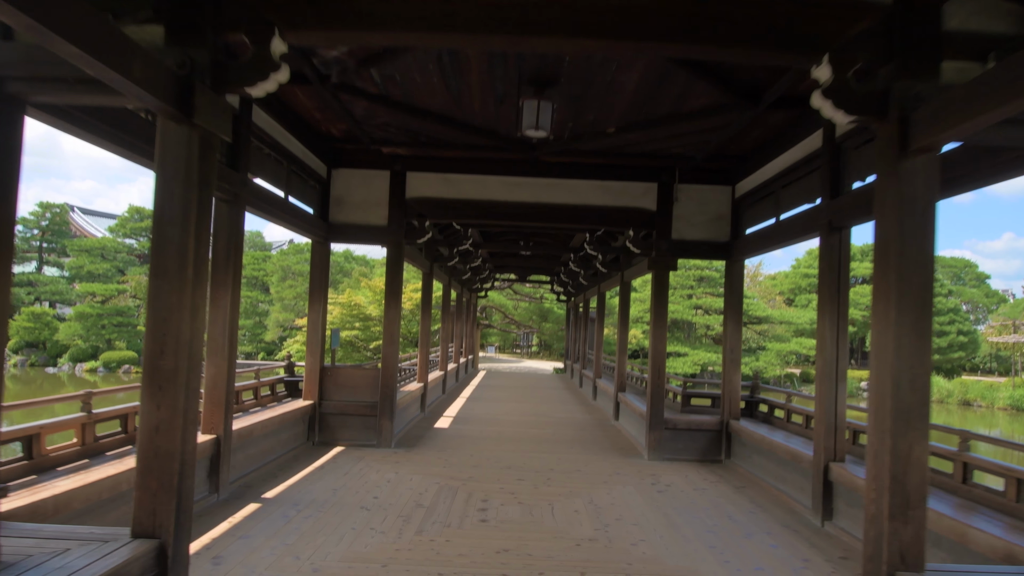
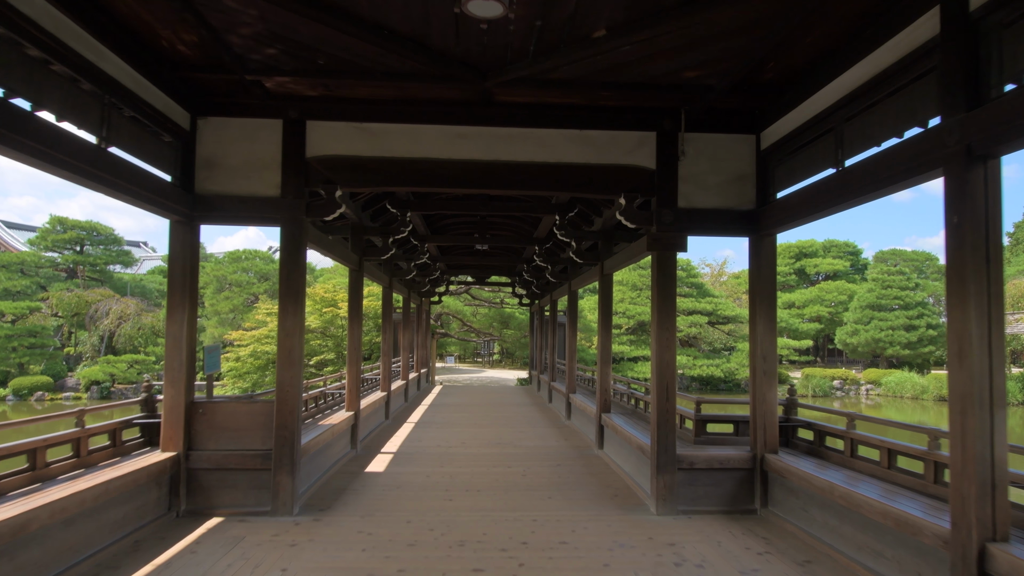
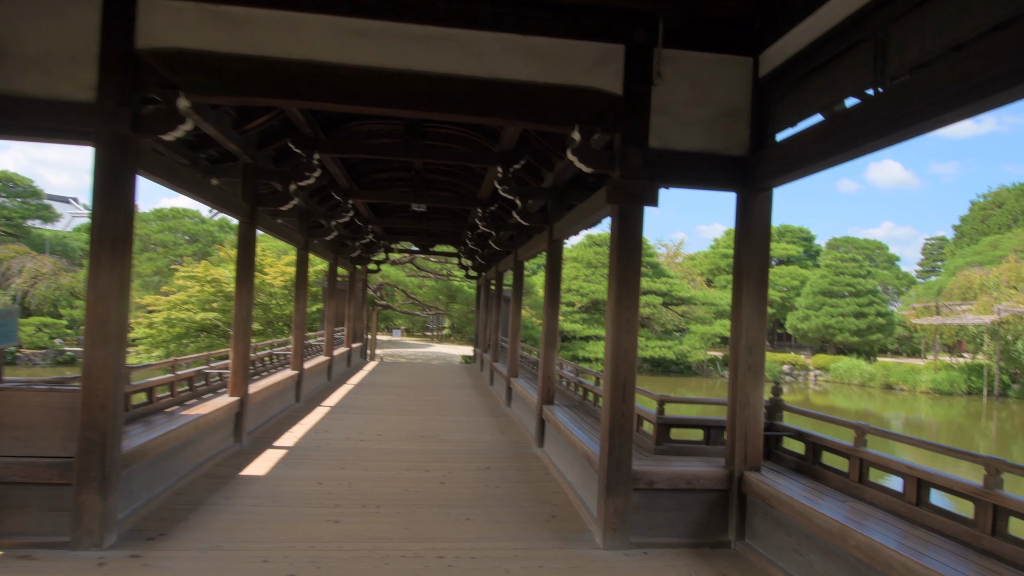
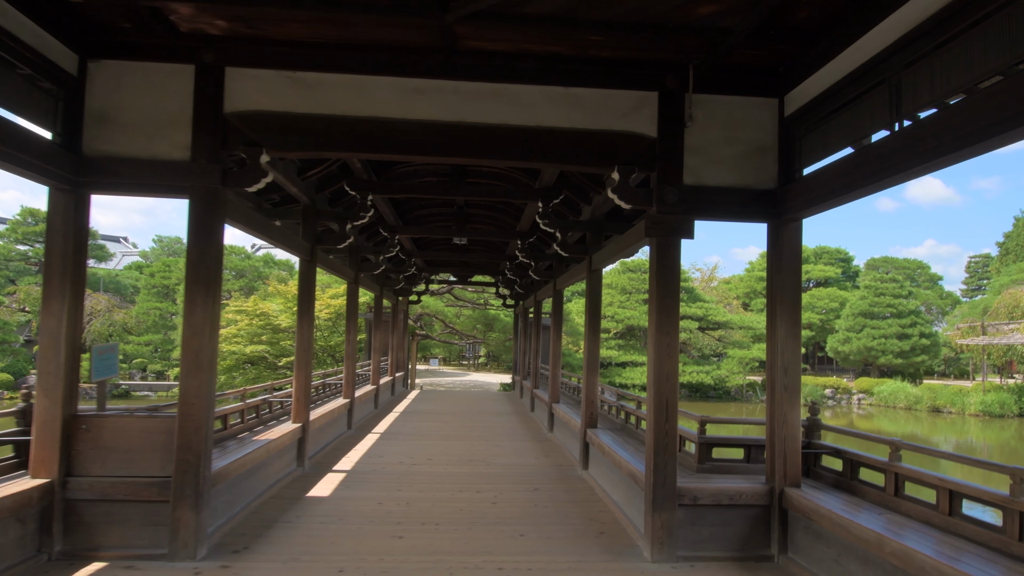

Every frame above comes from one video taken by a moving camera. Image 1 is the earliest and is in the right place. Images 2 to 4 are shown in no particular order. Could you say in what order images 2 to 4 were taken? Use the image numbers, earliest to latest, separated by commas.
2, 4, 3
